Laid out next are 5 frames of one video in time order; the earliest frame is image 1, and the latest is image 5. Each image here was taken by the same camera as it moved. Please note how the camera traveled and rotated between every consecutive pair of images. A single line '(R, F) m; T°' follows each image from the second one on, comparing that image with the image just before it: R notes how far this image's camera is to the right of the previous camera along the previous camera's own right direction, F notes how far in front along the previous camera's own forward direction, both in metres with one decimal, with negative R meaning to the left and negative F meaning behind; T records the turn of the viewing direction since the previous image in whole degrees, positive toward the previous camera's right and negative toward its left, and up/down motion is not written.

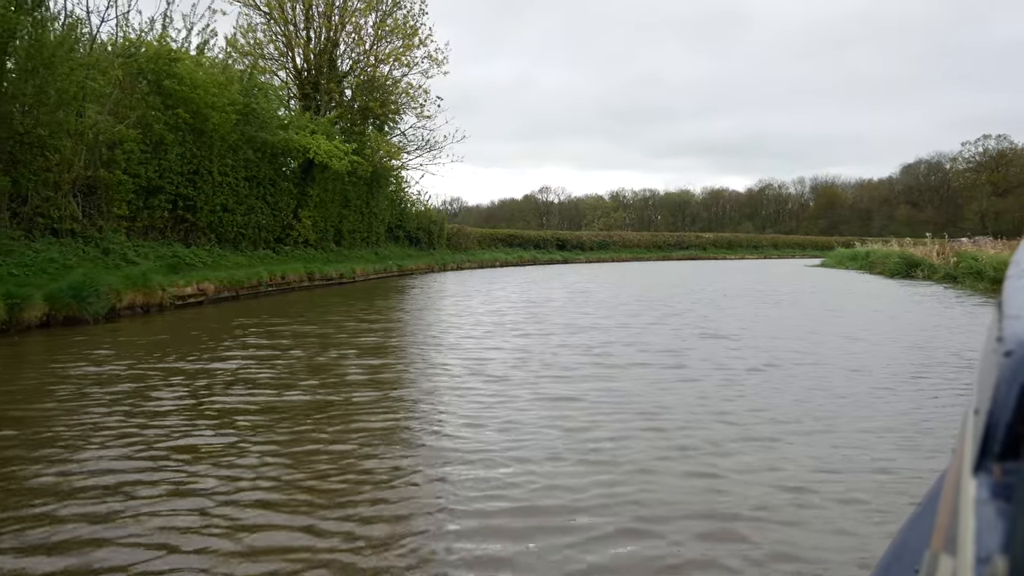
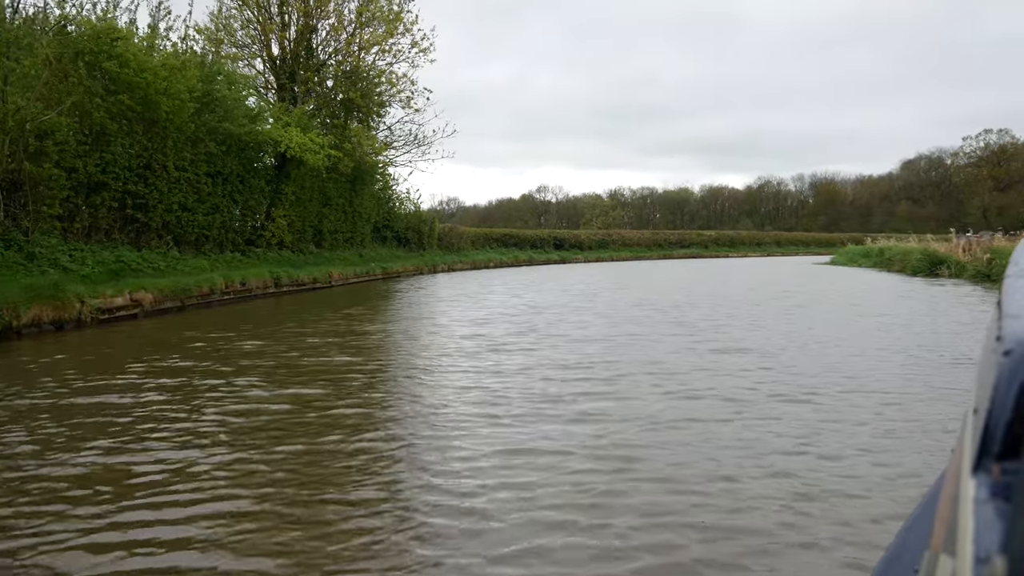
(+0.1, +1.4) m; 0°
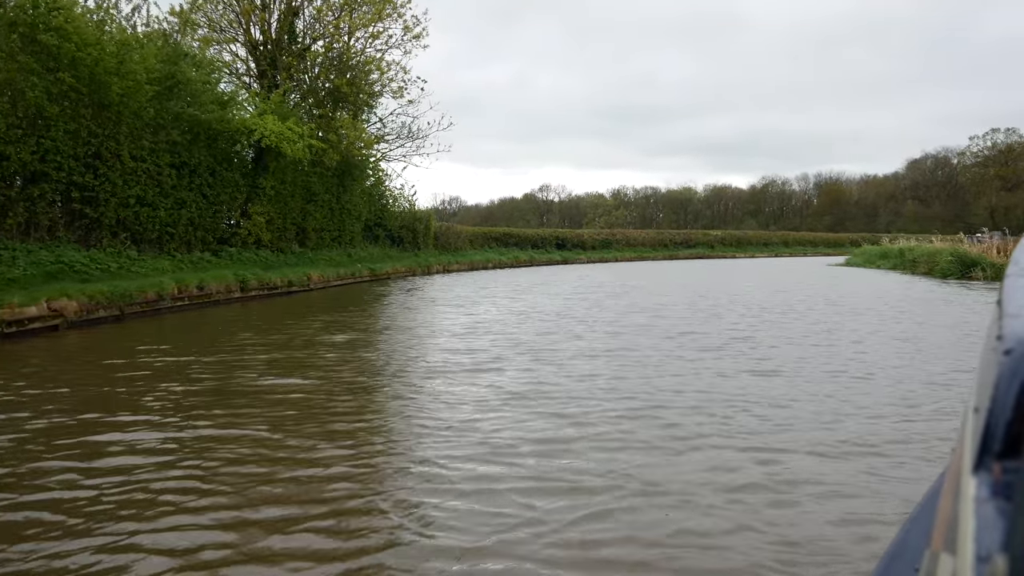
(+0.1, +1.3) m; 0°
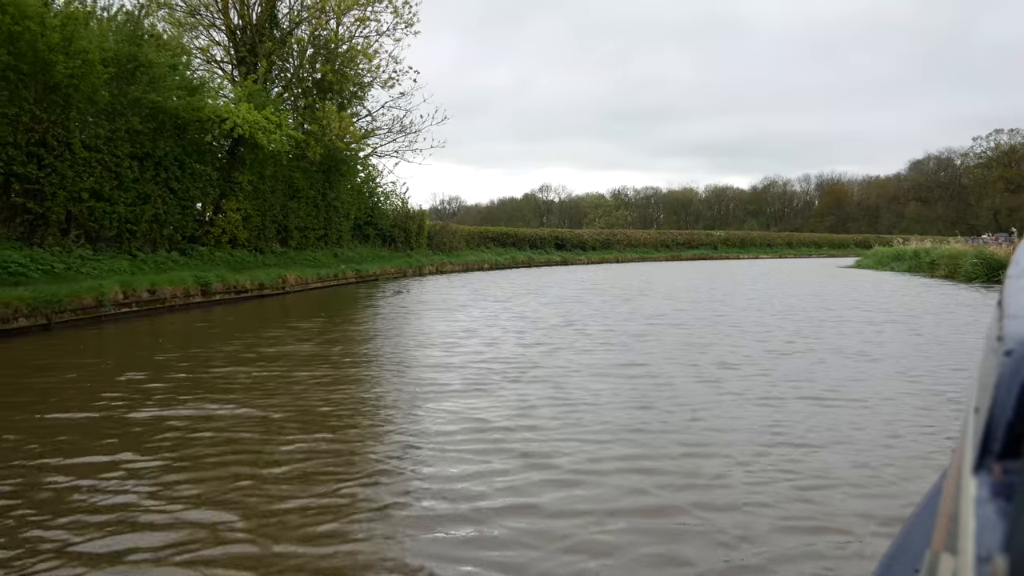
(+0.1, +1.1) m; 0°
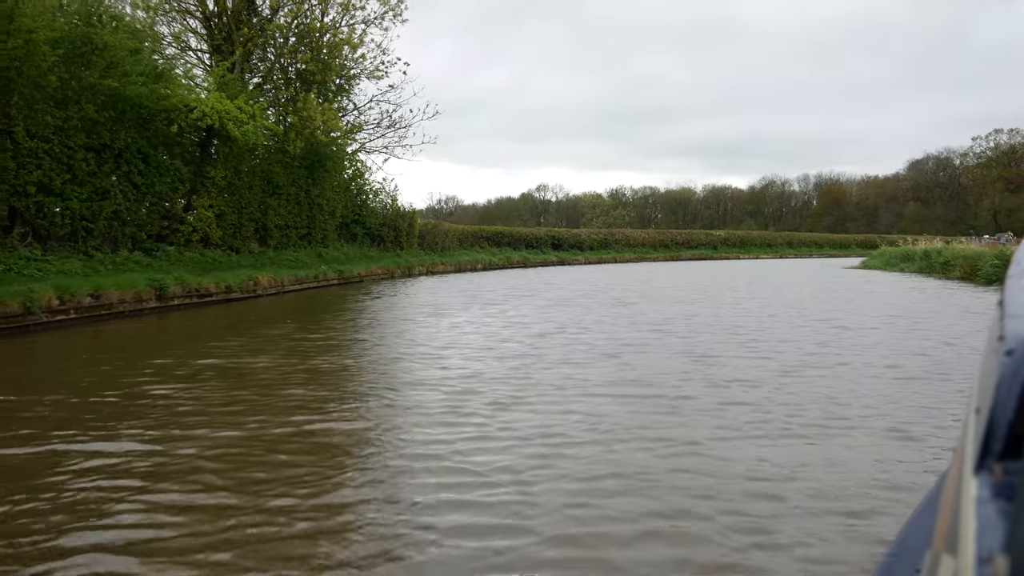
(+0.1, +0.9) m; 0°
